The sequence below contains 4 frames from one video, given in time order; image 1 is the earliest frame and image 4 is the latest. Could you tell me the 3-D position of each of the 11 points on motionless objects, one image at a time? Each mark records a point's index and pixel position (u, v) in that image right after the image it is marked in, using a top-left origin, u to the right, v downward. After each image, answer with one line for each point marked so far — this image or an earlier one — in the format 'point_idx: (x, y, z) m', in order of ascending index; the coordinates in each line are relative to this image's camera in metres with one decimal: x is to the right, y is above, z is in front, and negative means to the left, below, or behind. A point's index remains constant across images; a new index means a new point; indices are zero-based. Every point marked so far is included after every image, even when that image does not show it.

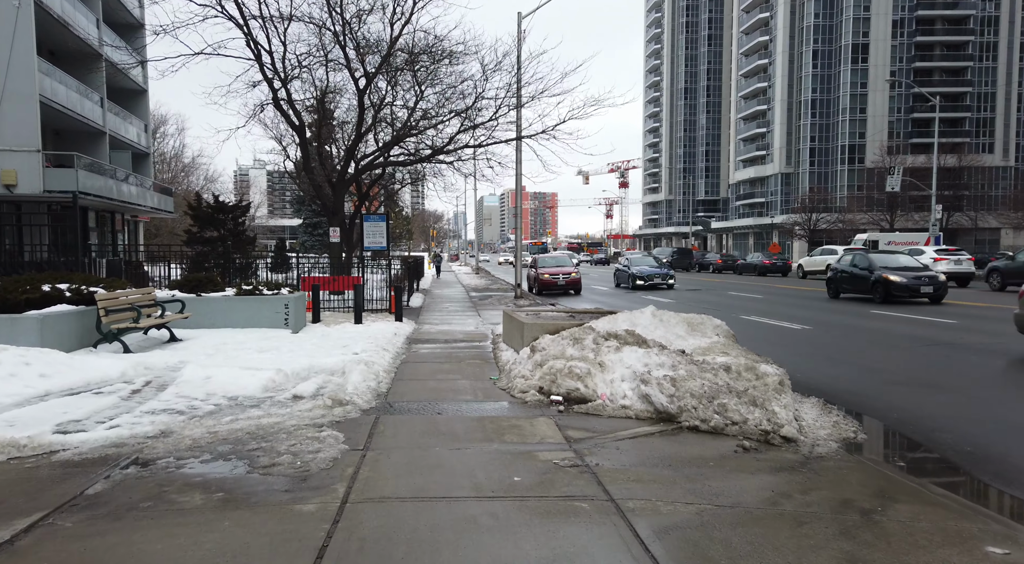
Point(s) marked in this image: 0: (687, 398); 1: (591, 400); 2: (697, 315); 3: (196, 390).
0: (+1.6, -1.0, +5.7) m
1: (+0.7, -1.1, +6.1) m
2: (+2.3, -0.4, +7.8) m
3: (-3.1, -1.1, +6.3) m
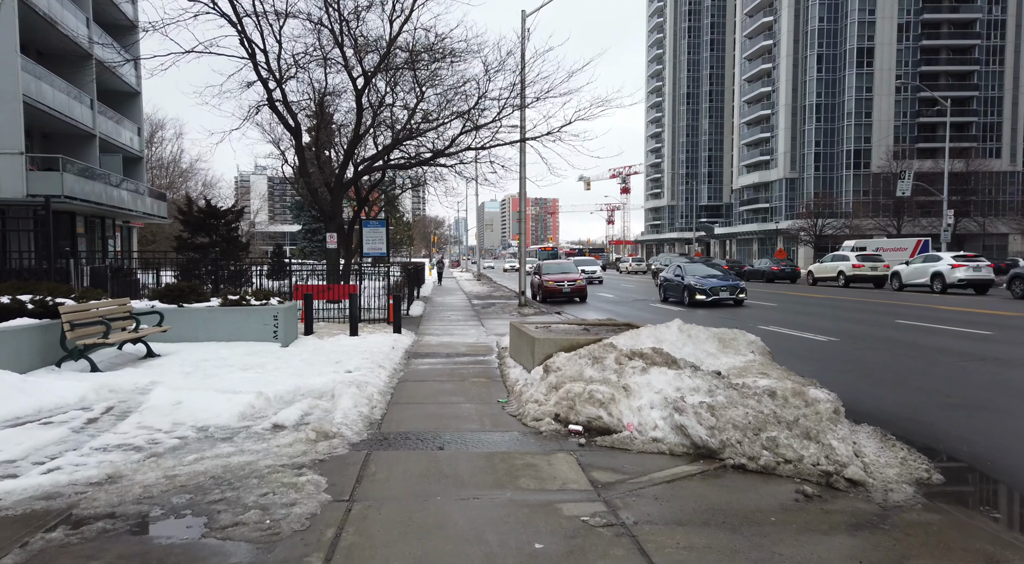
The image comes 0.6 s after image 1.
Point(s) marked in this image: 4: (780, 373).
0: (+1.7, -1.1, +4.9) m
1: (+0.9, -1.2, +5.3) m
2: (+2.4, -0.5, +7.0) m
3: (-3.0, -1.2, +5.5) m
4: (+2.6, -0.9, +6.1) m
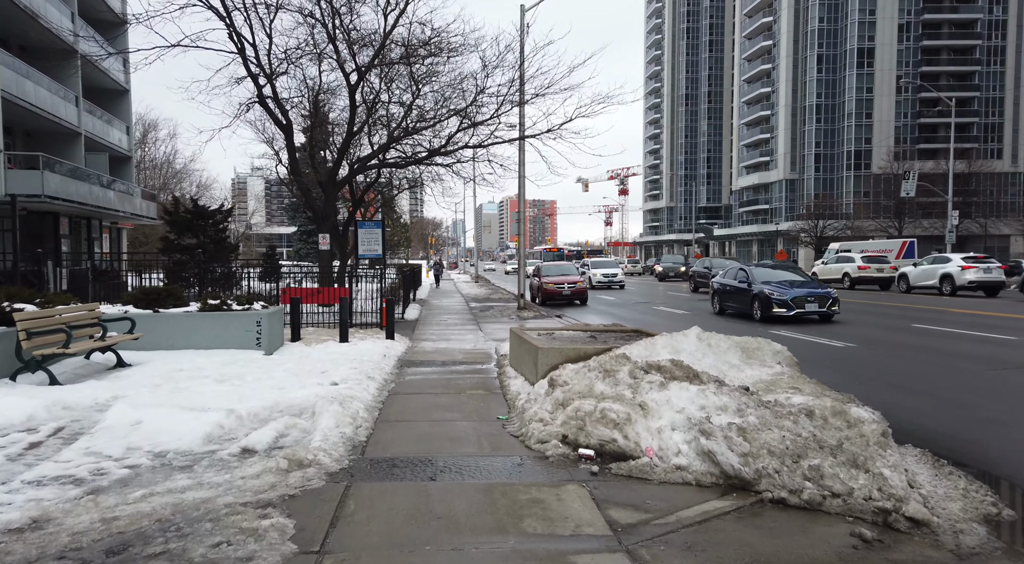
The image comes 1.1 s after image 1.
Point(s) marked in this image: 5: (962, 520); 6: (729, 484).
0: (+1.7, -1.2, +4.3) m
1: (+0.9, -1.3, +4.6) m
2: (+2.4, -0.6, +6.4) m
3: (-3.0, -1.2, +4.8) m
4: (+2.6, -0.9, +5.5) m
5: (+2.7, -1.4, +3.8) m
6: (+1.4, -1.3, +4.3) m
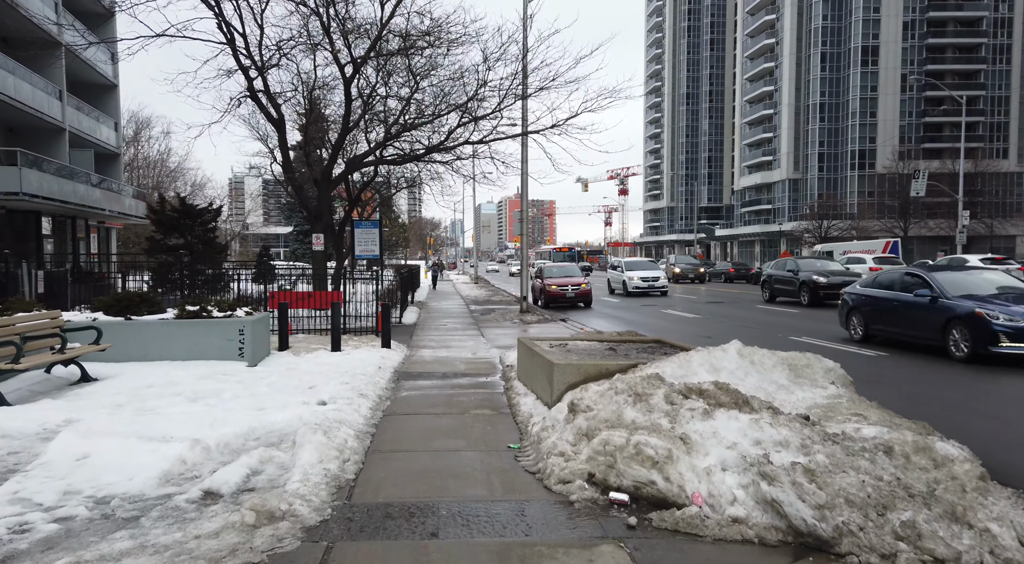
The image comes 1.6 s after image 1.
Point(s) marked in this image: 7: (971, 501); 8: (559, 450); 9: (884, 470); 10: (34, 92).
0: (+1.8, -1.2, +3.5) m
1: (+1.0, -1.3, +3.8) m
2: (+2.5, -0.6, +5.6) m
3: (-2.9, -1.3, +4.0) m
4: (+2.7, -1.0, +4.6) m
5: (+2.8, -1.5, +3.0) m
6: (+1.5, -1.4, +3.5) m
7: (+2.6, -1.2, +3.6) m
8: (+0.3, -1.2, +4.5) m
9: (+2.2, -1.1, +3.8) m
10: (-14.5, +5.7, +19.8) m
